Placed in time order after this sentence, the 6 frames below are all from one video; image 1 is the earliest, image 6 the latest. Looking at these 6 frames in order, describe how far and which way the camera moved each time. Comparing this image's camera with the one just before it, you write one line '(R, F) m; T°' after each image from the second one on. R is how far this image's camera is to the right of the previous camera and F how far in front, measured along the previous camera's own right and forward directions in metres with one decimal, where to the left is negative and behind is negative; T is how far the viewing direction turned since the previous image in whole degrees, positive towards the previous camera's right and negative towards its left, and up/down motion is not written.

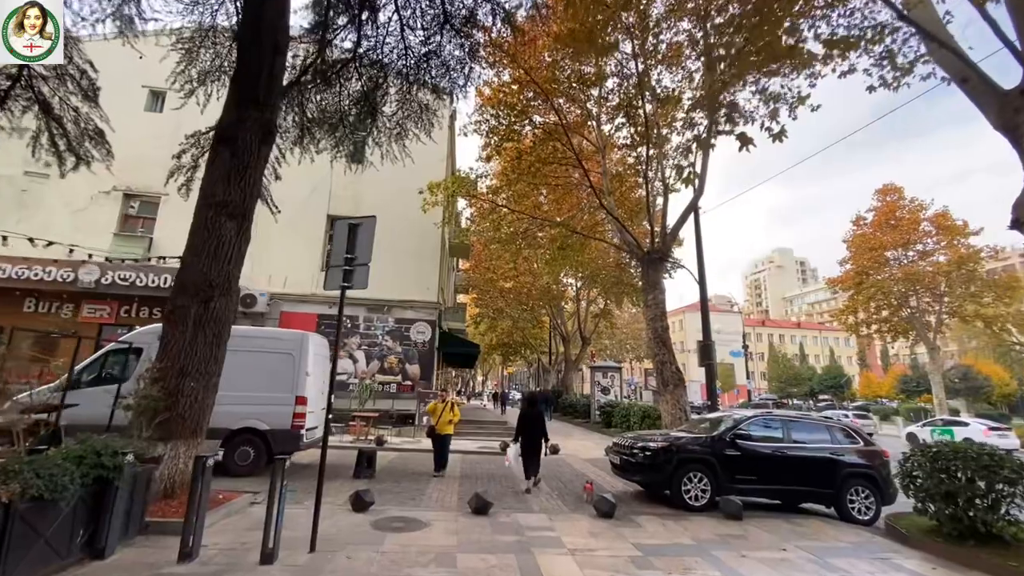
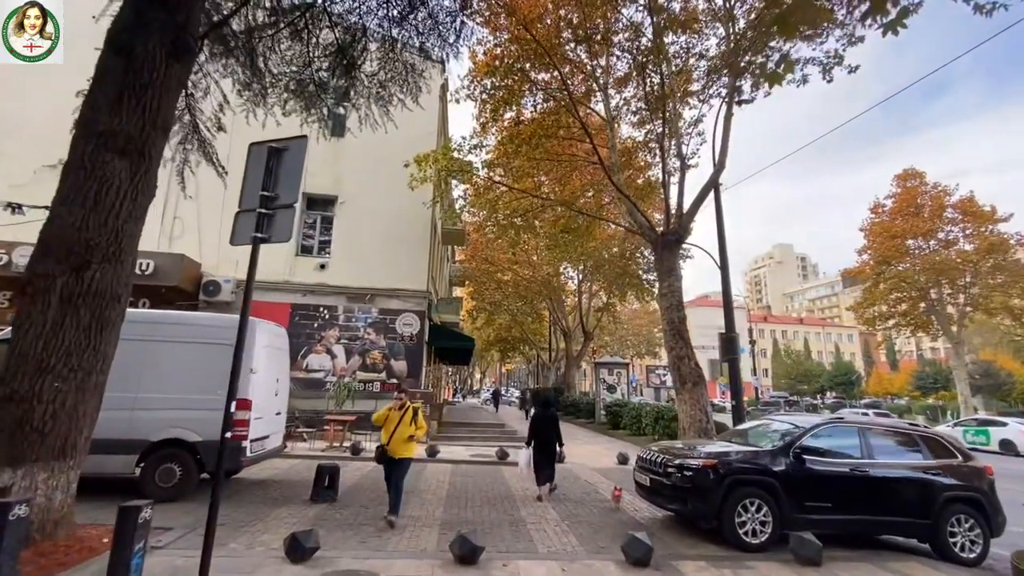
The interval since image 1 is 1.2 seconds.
(0.0, +1.8) m; 0°
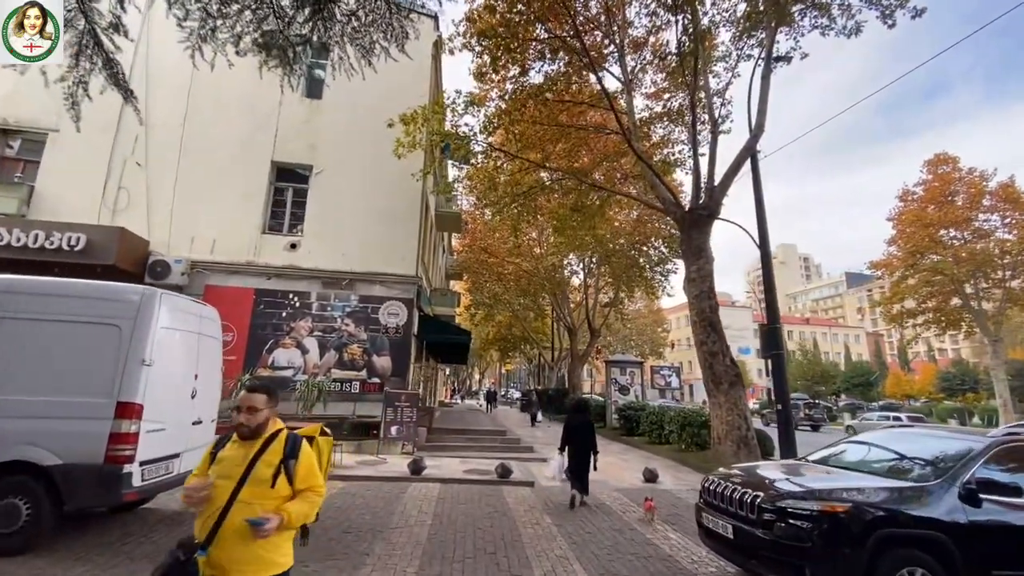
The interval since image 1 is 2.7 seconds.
(-0.1, +2.1) m; 0°
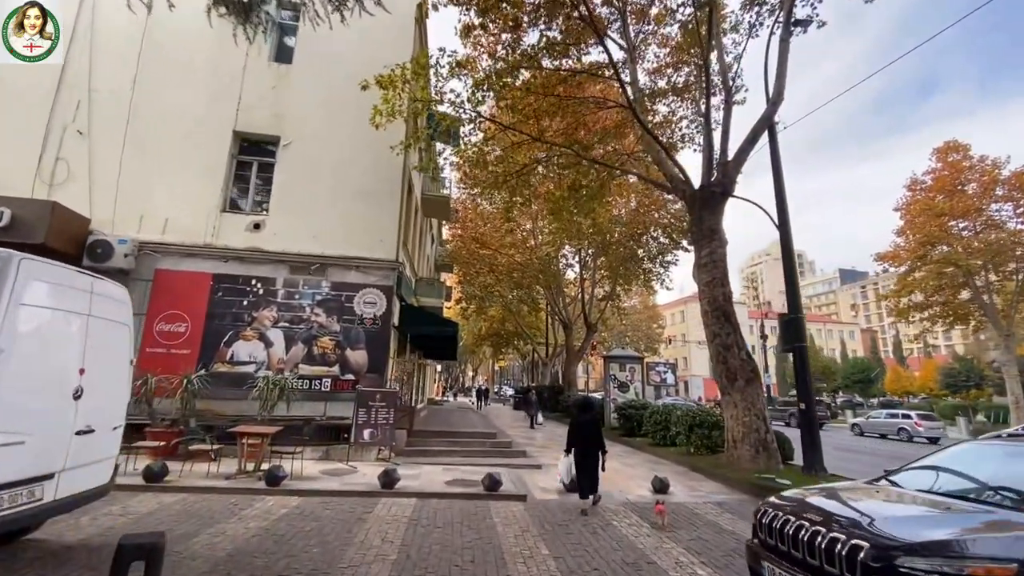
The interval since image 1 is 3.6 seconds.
(+0.1, +1.3) m; +1°
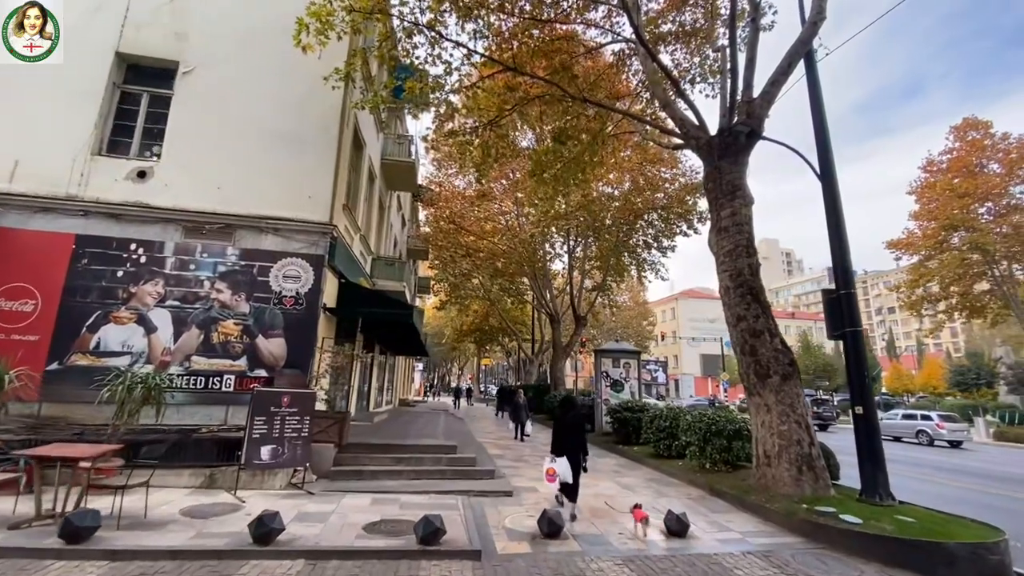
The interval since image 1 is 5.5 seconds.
(+0.4, +2.6) m; +1°
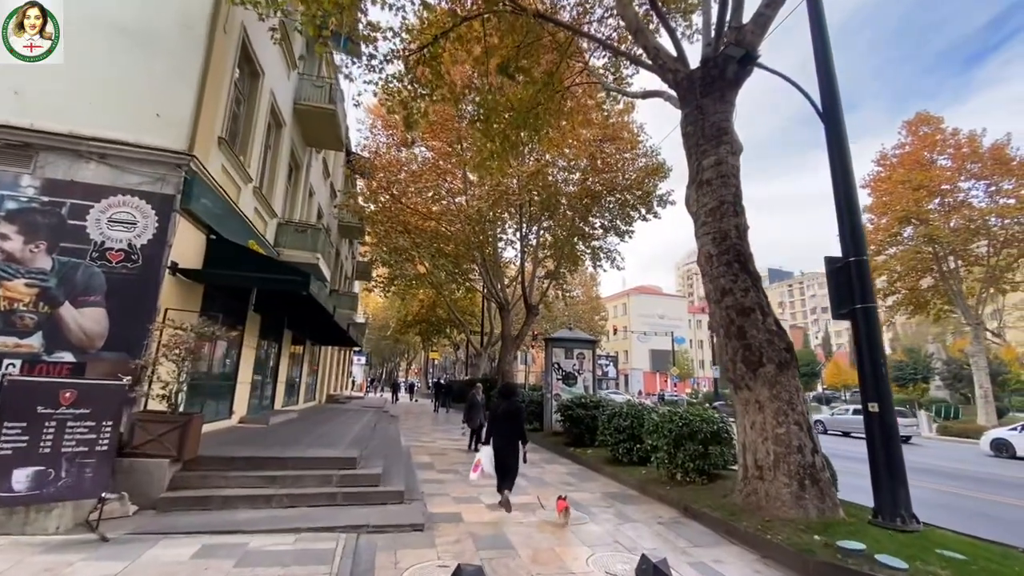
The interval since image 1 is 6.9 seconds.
(+0.4, +2.1) m; +6°
